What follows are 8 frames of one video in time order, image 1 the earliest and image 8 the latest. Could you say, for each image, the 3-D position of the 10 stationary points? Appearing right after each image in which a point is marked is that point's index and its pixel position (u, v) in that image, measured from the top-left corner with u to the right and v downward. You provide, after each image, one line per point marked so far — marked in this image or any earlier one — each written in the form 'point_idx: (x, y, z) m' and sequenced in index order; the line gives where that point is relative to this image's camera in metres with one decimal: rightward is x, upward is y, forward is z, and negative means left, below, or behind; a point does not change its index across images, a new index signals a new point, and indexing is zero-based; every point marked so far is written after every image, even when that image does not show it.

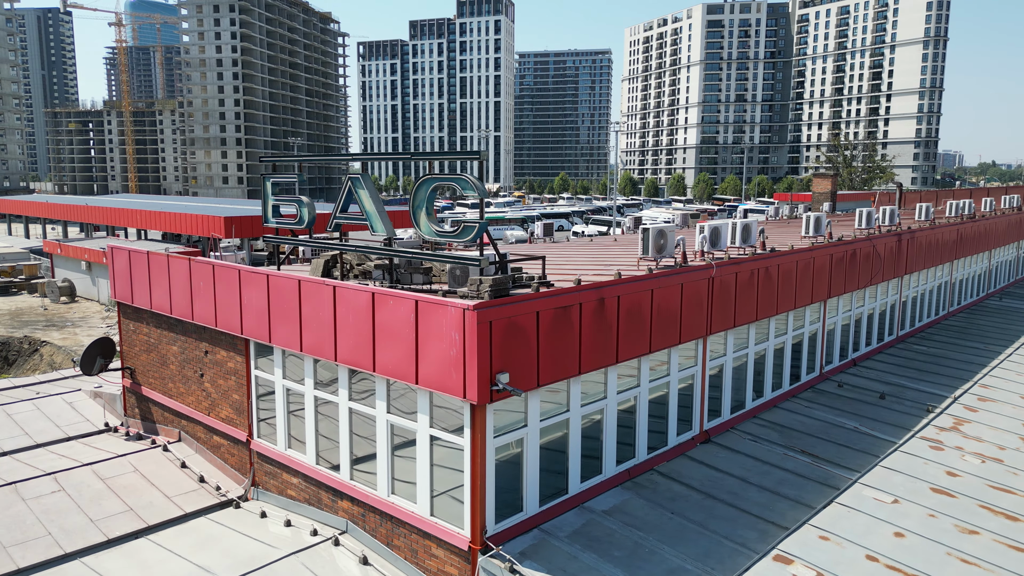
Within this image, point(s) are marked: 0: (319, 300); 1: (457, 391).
0: (-3.4, -0.2, +12.1) m
1: (-0.8, -1.5, +9.9) m
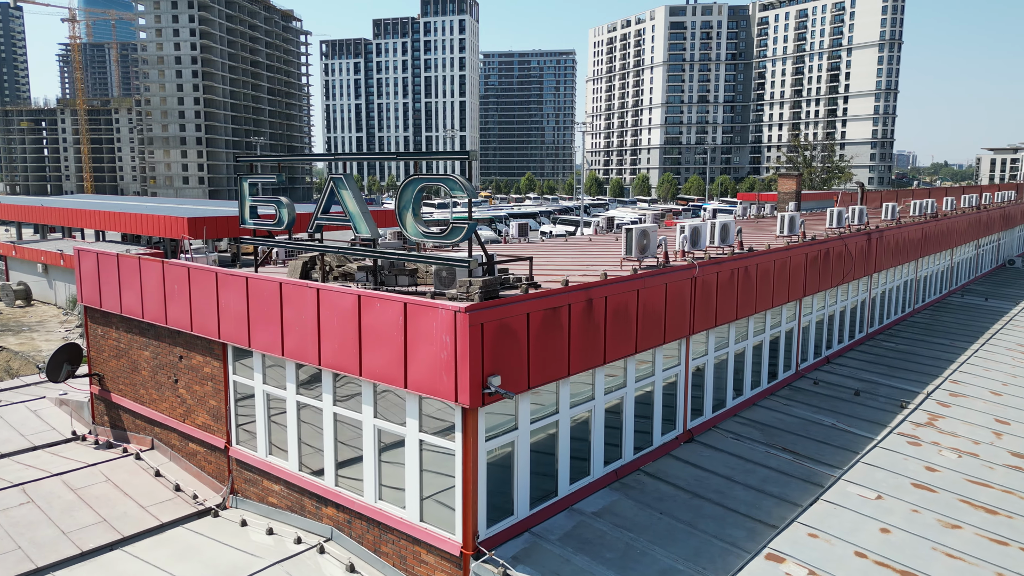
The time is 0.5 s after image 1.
0: (-3.6, -0.3, +11.9) m
1: (-0.9, -1.5, +9.7) m
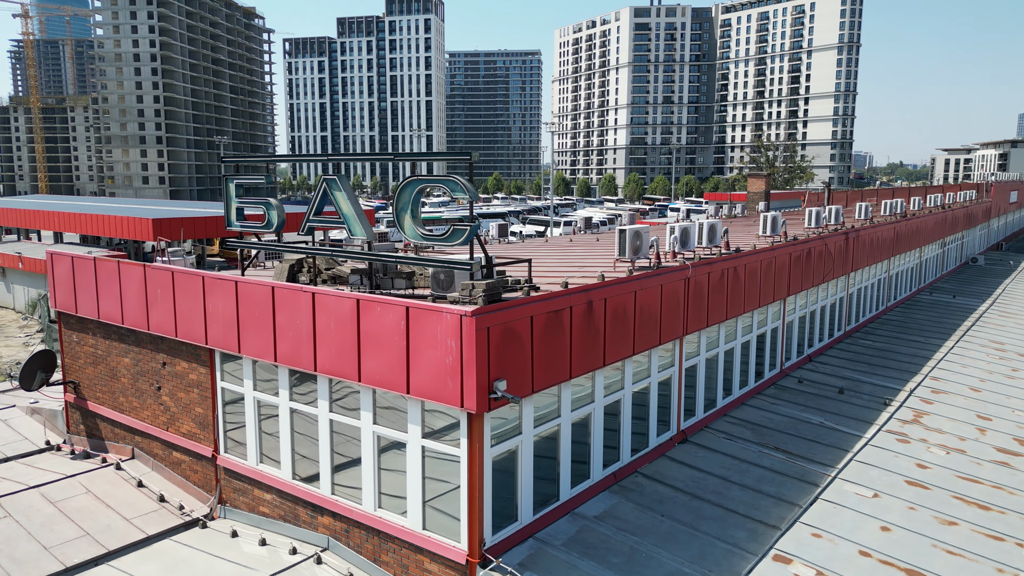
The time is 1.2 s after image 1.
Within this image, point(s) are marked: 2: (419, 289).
0: (-3.7, -0.3, +11.6) m
1: (-0.8, -1.6, +9.5) m
2: (-1.8, 0.0, +13.2) m
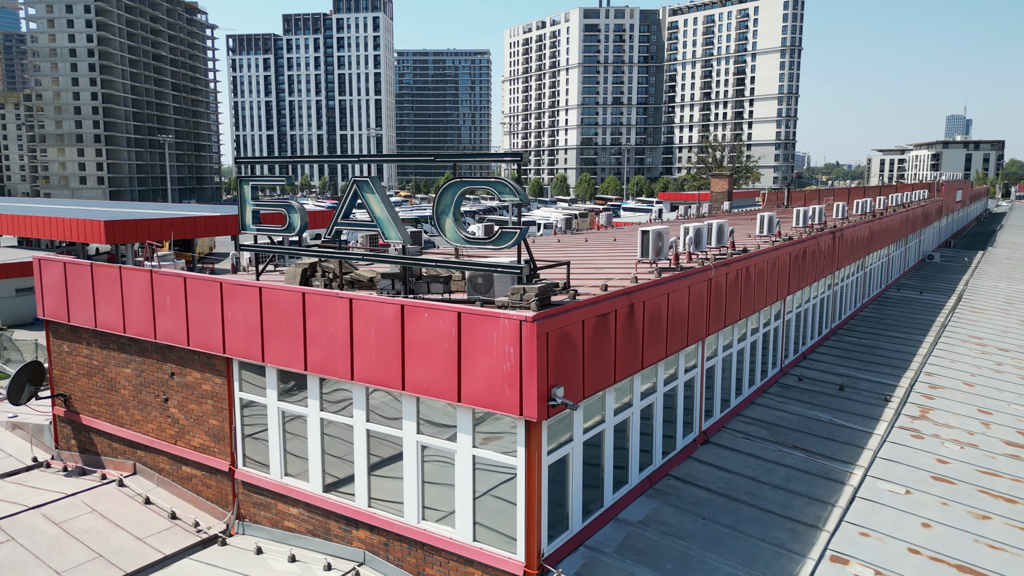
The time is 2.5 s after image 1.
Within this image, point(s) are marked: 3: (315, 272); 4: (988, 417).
0: (-3.0, -0.4, +11.1) m
1: (0.0, -1.6, +9.3) m
2: (-1.2, -0.1, +12.8) m
3: (-4.1, +0.3, +13.8) m
4: (+12.3, -3.3, +17.7) m
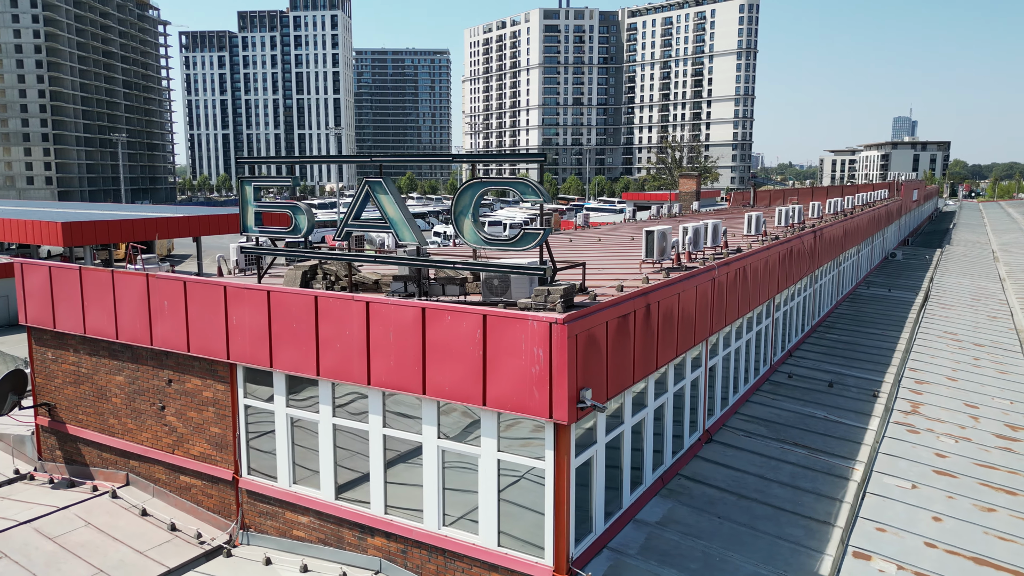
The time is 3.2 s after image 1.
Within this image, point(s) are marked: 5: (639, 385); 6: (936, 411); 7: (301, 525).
0: (-2.7, -0.5, +10.9) m
1: (+0.4, -1.6, +9.1) m
2: (-1.0, -0.1, +12.7) m
3: (-3.9, +0.3, +13.5) m
4: (+12.3, -3.2, +18.1) m
5: (+2.2, -1.7, +11.7) m
6: (+11.0, -3.2, +17.8) m
7: (-3.7, -4.2, +12.1) m
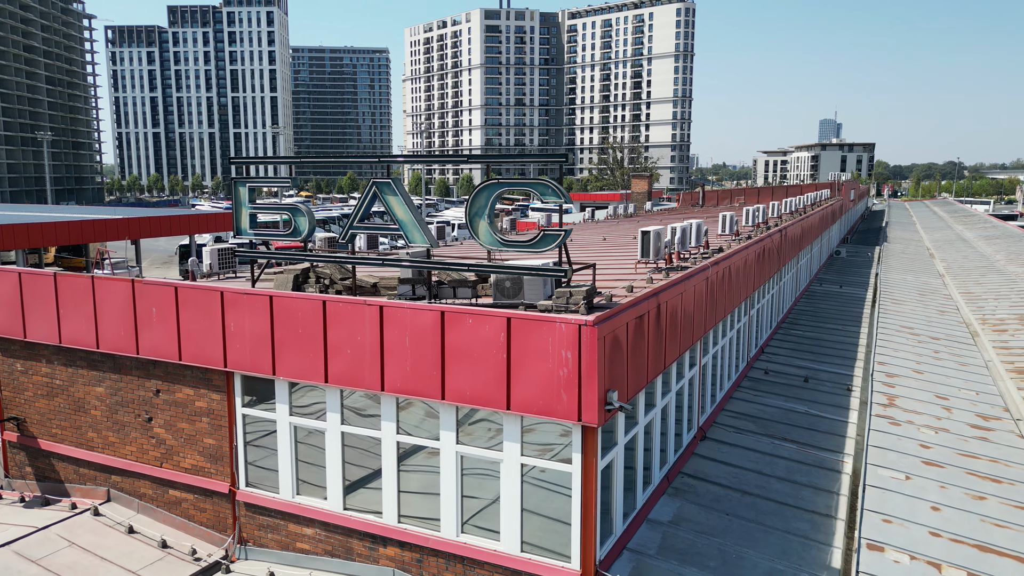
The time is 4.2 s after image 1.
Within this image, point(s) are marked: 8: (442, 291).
0: (-2.4, -0.5, +10.6) m
1: (+0.7, -1.7, +9.1) m
2: (-0.9, -0.2, +12.5) m
3: (-3.9, +0.2, +13.2) m
4: (+12.0, -3.2, +18.9) m
5: (+2.4, -1.7, +11.8) m
6: (+10.8, -3.1, +18.4) m
7: (-3.5, -4.3, +11.7) m
8: (-1.2, 0.0, +12.0) m
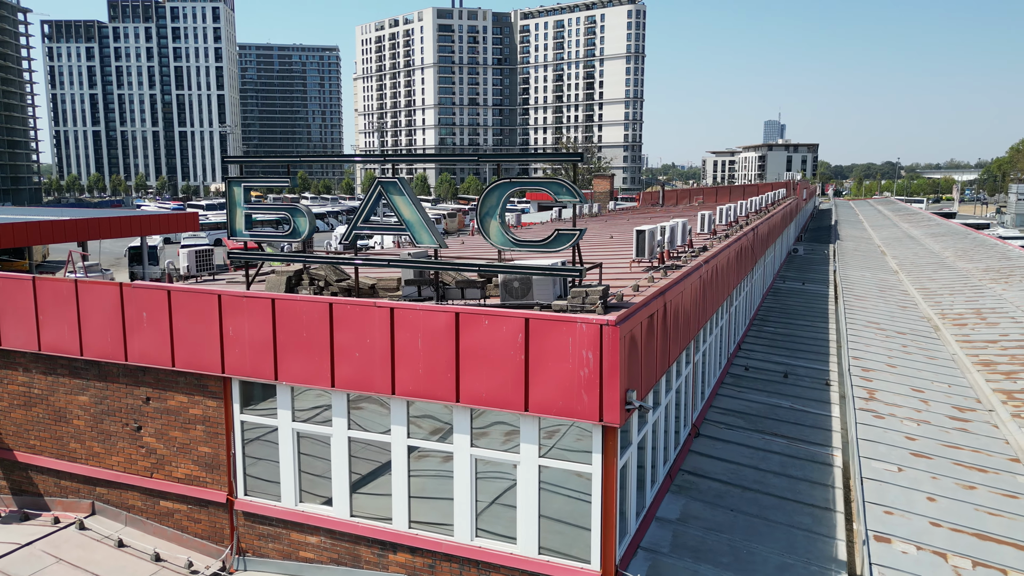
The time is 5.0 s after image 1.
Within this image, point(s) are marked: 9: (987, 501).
0: (-2.3, -0.6, +10.3) m
1: (+1.0, -1.7, +9.0) m
2: (-0.8, -0.2, +12.3) m
3: (-3.8, +0.1, +12.8) m
4: (+11.7, -3.0, +19.5) m
5: (+2.5, -1.7, +11.8) m
6: (+10.5, -3.0, +19.0) m
7: (-3.4, -4.3, +11.5) m
8: (-1.1, -0.1, +11.9) m
9: (+8.5, -3.8, +12.3) m
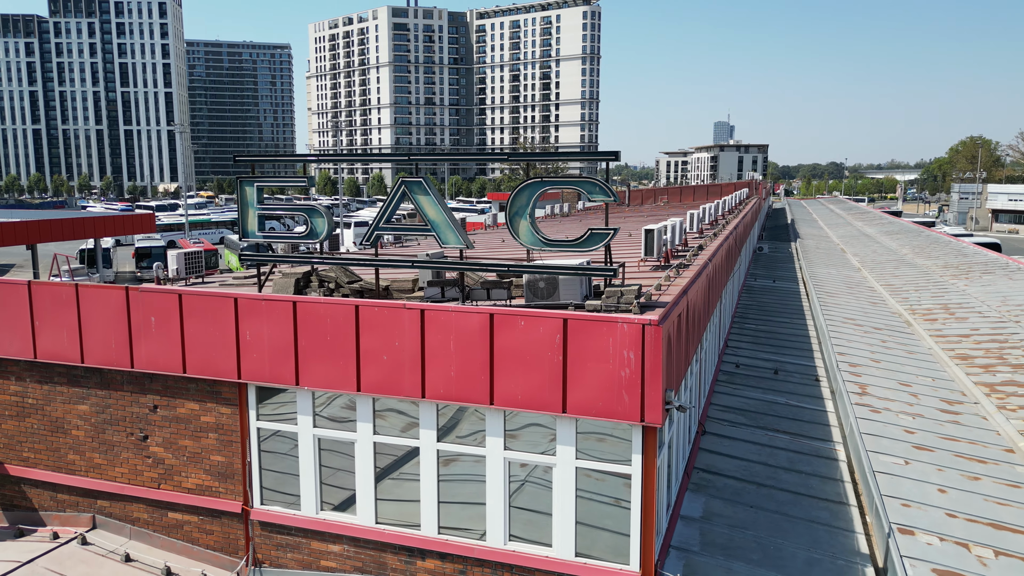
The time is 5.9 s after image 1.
0: (-1.8, -0.6, +10.1) m
1: (+1.5, -1.7, +9.0) m
2: (-0.5, -0.2, +12.2) m
3: (-3.5, +0.1, +12.6) m
4: (+11.7, -2.9, +20.0) m
5: (+2.9, -1.7, +11.9) m
6: (+10.5, -2.9, +19.4) m
7: (-3.0, -4.4, +11.2) m
8: (-0.7, -0.1, +11.7) m
9: (+8.9, -3.8, +12.7) m
